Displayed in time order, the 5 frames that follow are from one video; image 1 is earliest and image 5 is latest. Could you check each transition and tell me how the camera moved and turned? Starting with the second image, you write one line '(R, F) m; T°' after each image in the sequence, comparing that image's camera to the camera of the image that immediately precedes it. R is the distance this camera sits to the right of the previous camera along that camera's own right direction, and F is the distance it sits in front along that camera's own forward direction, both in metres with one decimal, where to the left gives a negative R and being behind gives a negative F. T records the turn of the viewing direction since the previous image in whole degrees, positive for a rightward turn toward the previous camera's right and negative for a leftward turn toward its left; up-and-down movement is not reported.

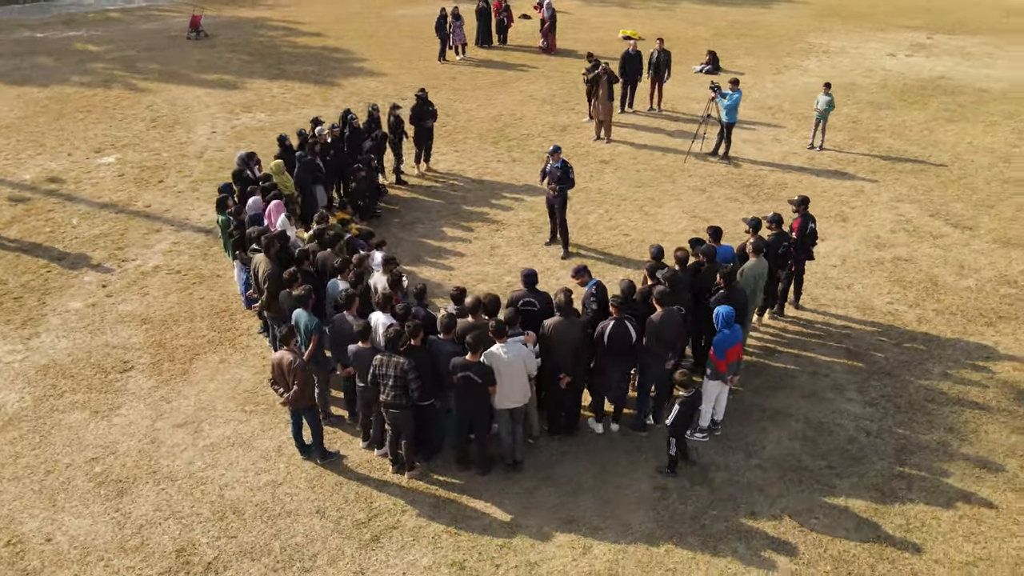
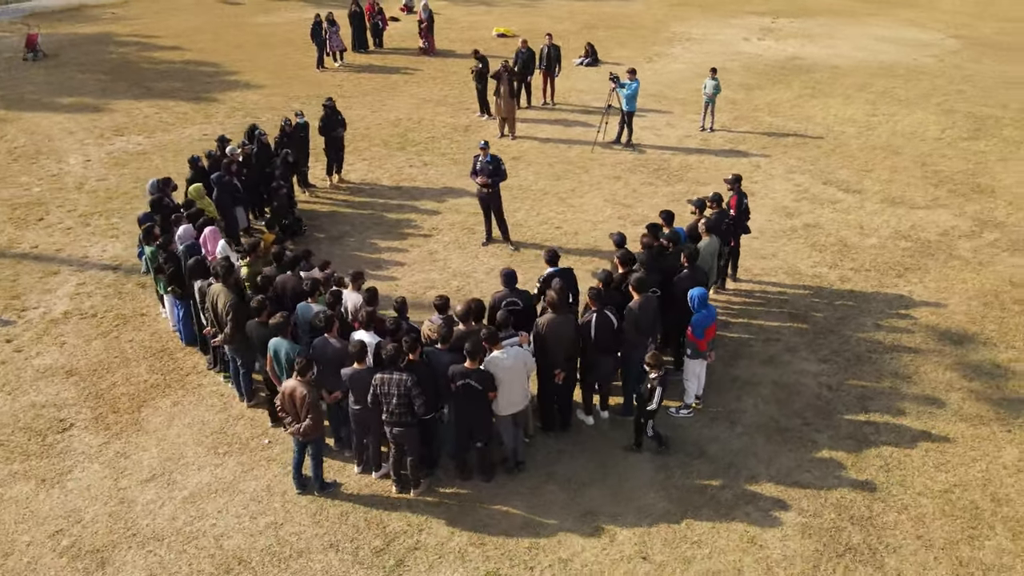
(-1.3, +0.1) m; +10°
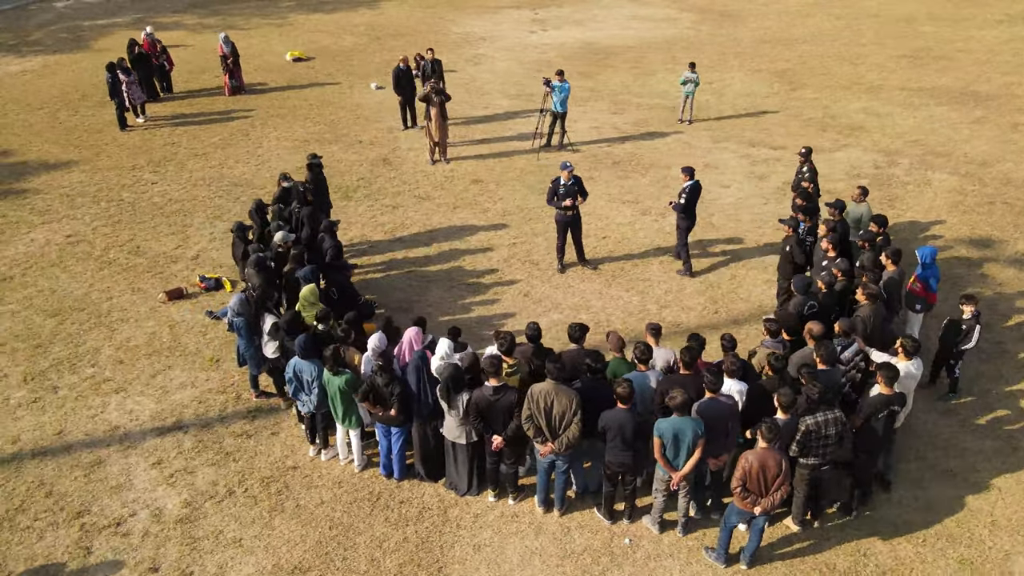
(-6.2, +2.1) m; +25°
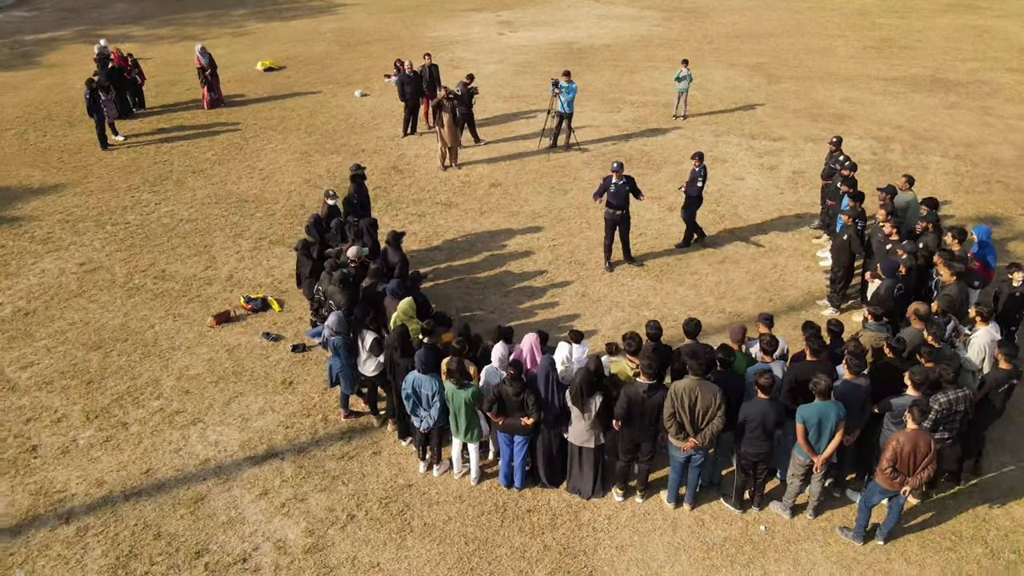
(-2.0, +0.1) m; +5°
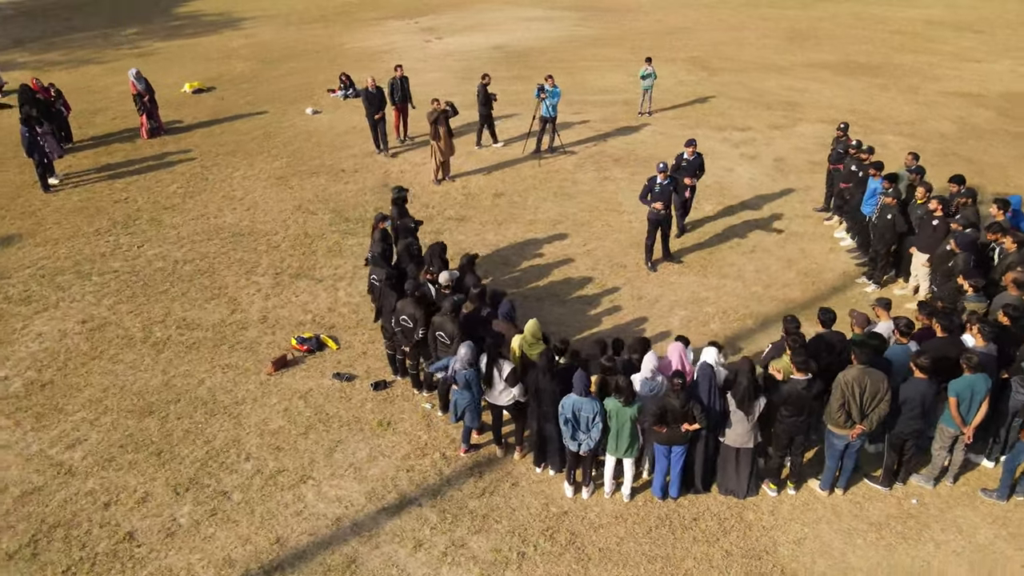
(-2.8, +0.4) m; +9°
